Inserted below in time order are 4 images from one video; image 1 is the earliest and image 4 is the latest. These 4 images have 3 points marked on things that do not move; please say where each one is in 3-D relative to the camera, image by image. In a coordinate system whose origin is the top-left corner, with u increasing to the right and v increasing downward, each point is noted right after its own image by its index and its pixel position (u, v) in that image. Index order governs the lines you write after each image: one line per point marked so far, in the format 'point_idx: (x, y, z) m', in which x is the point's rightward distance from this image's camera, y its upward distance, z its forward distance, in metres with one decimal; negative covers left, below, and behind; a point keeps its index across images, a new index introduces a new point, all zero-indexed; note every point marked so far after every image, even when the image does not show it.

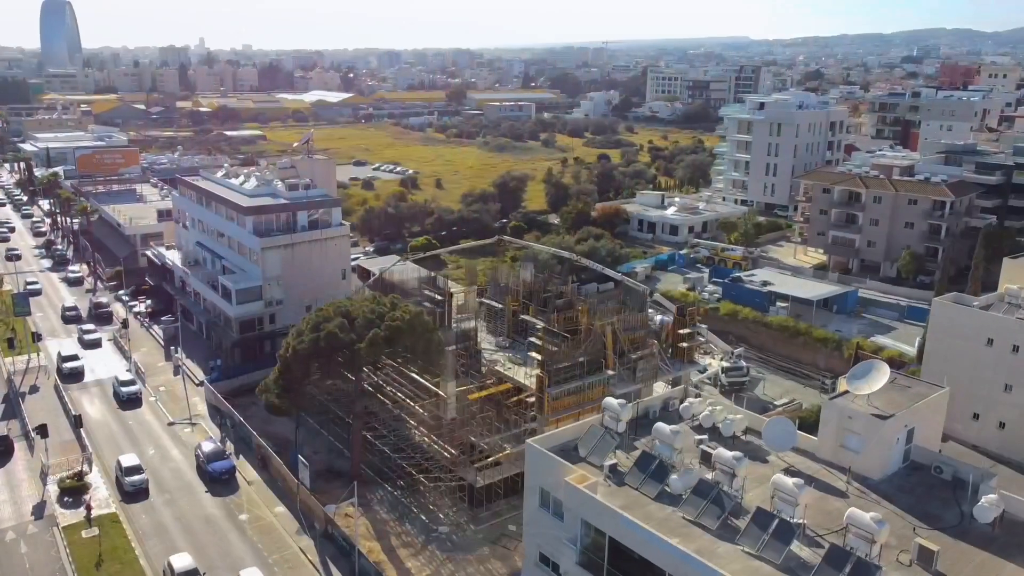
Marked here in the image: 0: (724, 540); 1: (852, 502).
0: (+3.7, -4.3, +13.8) m
1: (+6.4, -4.1, +15.1) m
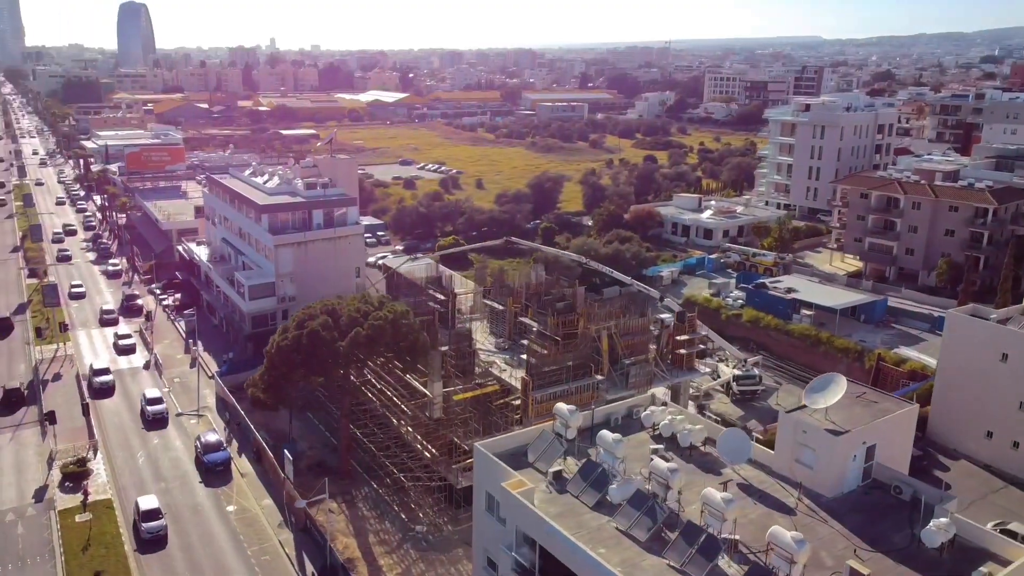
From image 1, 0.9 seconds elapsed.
0: (+2.4, -4.5, +13.5) m
1: (+5.2, -4.2, +14.6) m
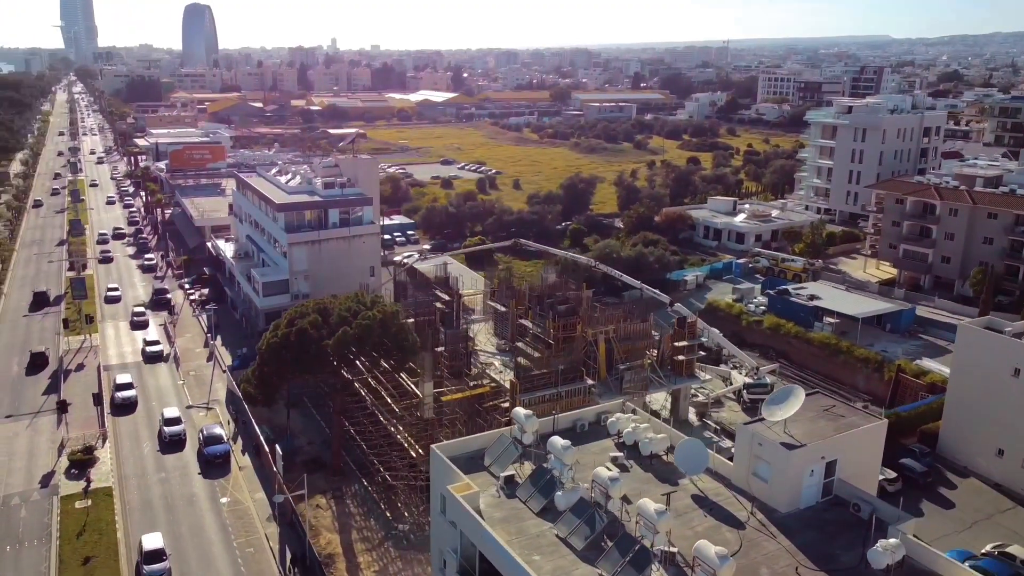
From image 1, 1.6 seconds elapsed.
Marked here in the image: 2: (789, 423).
0: (+1.2, -4.6, +13.4) m
1: (+4.2, -4.4, +14.3) m
2: (+5.4, -2.7, +15.9) m
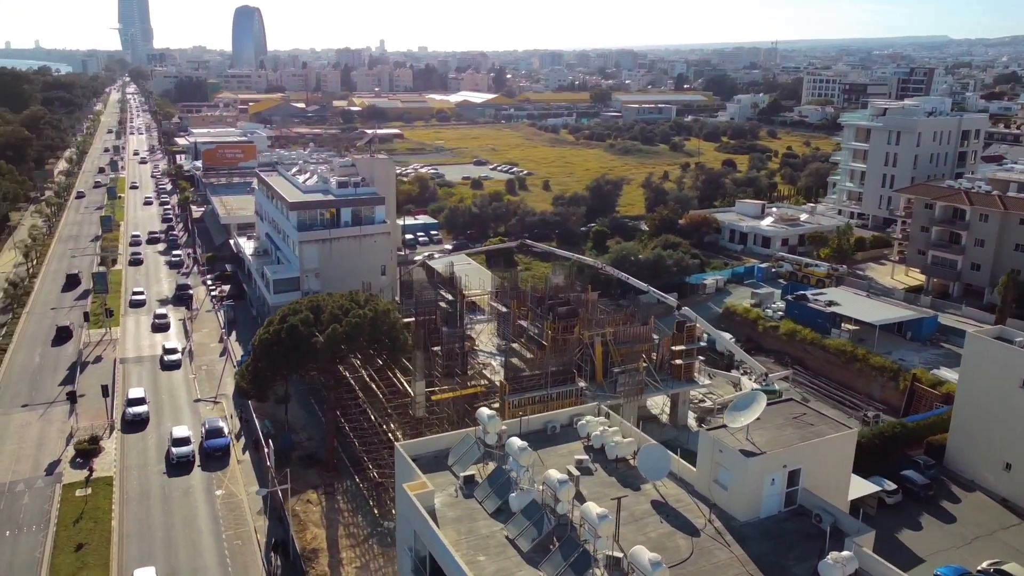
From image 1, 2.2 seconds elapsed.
0: (+0.3, -4.6, +13.3) m
1: (+3.3, -4.5, +14.1) m
2: (+4.7, -2.7, +15.6) m
